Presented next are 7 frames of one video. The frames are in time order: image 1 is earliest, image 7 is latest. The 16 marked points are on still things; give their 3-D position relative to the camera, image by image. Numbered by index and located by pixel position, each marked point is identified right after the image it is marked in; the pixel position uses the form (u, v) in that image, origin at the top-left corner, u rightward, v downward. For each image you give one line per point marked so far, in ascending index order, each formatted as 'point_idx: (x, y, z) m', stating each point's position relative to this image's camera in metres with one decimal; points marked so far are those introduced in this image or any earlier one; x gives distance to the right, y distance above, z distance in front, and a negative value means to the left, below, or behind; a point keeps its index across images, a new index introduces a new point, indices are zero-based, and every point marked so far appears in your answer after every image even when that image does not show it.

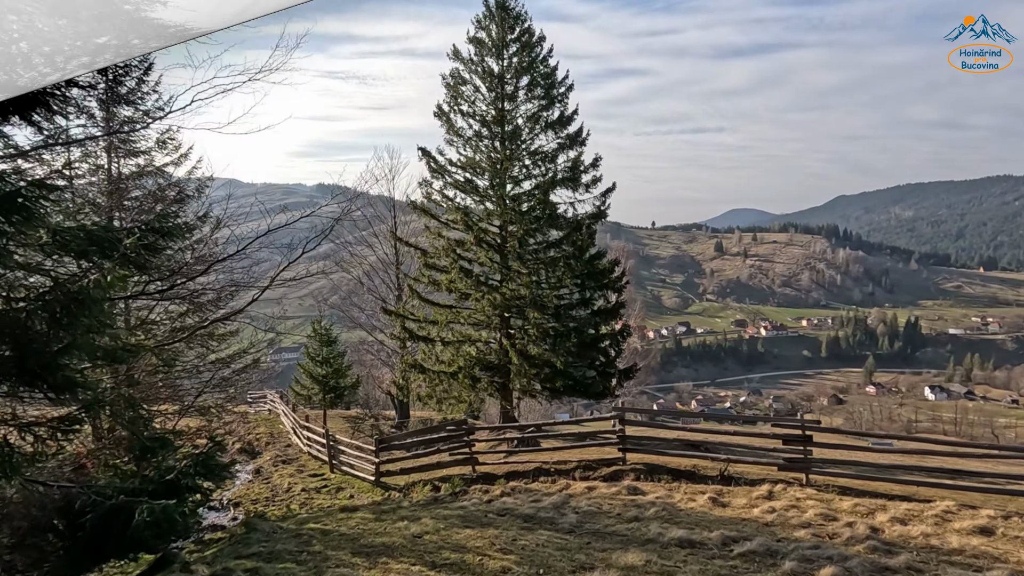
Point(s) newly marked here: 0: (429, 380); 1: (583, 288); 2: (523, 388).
0: (-2.4, -2.6, +15.4) m
1: (+2.0, 0.0, +15.0) m
2: (+0.3, -2.8, +14.8) m
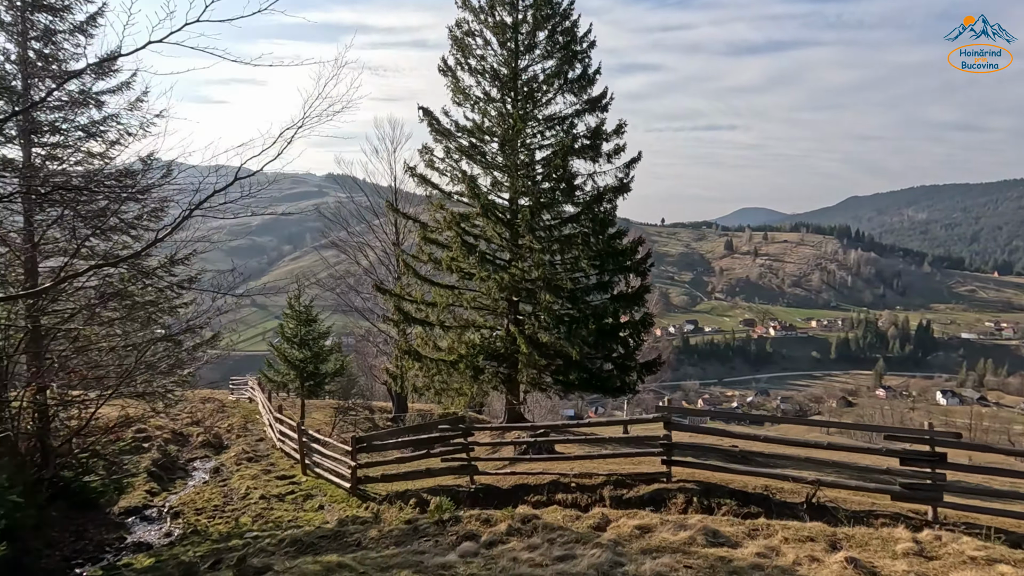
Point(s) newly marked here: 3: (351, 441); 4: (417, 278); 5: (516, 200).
0: (-2.2, -2.1, +13.8) m
1: (+2.3, +0.5, +13.3) m
2: (+0.5, -2.3, +13.2) m
3: (-2.8, -2.7, +9.1) m
4: (-2.4, +0.3, +13.7) m
5: (+0.1, +2.3, +13.7) m
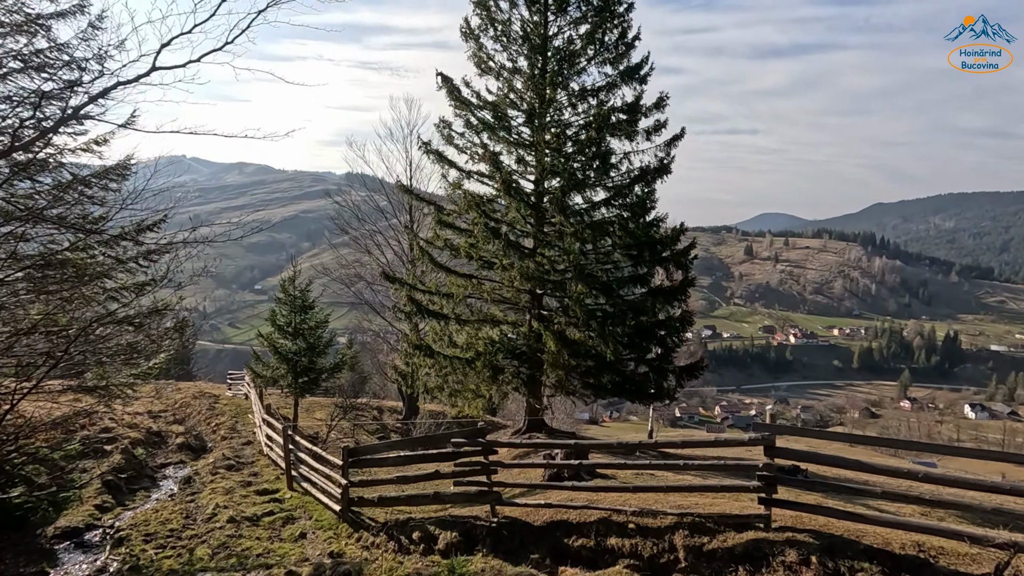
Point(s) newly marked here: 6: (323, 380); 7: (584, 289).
0: (-1.7, -1.8, +12.4) m
1: (+2.8, +0.7, +11.8) m
2: (+1.0, -2.1, +11.7) m
3: (-2.4, -2.4, +7.7) m
4: (-1.8, +0.6, +12.4) m
5: (+0.7, +2.5, +12.2) m
6: (-6.4, -3.0, +17.8) m
7: (+1.6, 0.0, +11.0) m
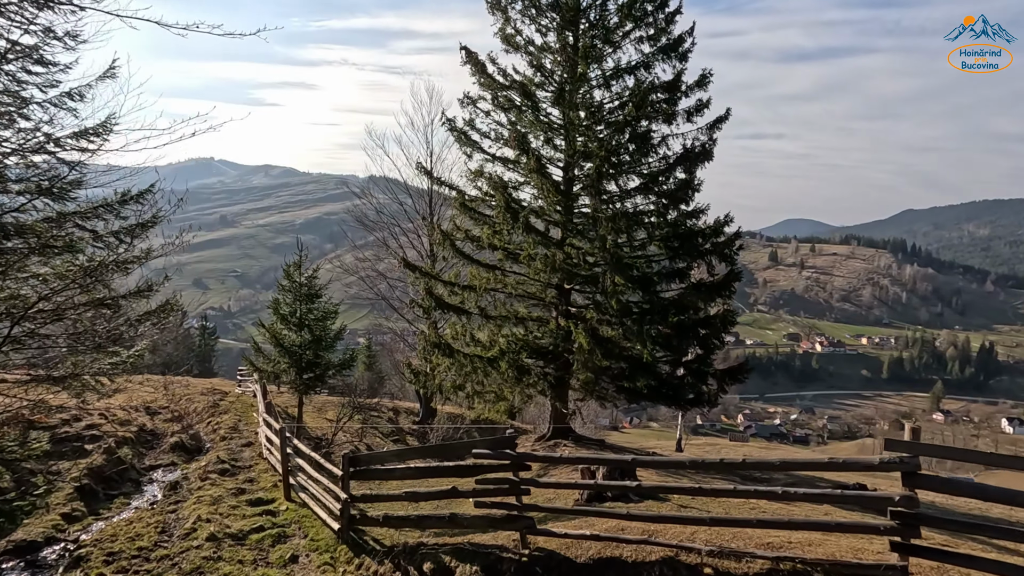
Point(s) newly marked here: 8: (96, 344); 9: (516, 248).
0: (-1.2, -1.7, +11.5) m
1: (+3.4, +0.8, +10.8) m
2: (+1.5, -1.9, +10.7) m
3: (-2.1, -2.2, +6.8) m
4: (-1.2, +0.7, +11.5) m
5: (+1.3, +2.6, +11.3) m
6: (-5.7, -2.8, +17.0) m
7: (+2.1, +0.1, +10.0) m
8: (-4.5, -0.6, +5.8) m
9: (+0.1, +0.8, +11.4) m
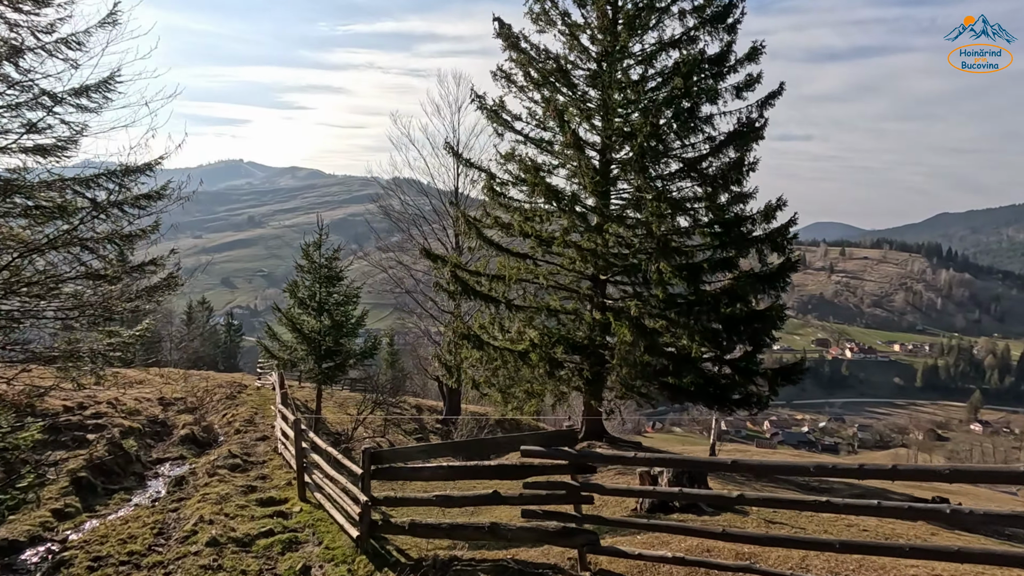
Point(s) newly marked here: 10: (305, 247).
0: (-0.5, -1.5, +10.8) m
1: (+4.0, +0.9, +9.9) m
2: (+2.1, -1.8, +9.9) m
3: (-1.6, -1.9, +6.2) m
4: (-0.6, +0.9, +10.8) m
5: (+2.0, +2.8, +10.5) m
6: (-4.8, -2.6, +16.5) m
7: (+2.6, +0.3, +9.2) m
8: (-4.1, -0.4, +5.3) m
9: (+0.7, +1.0, +10.7) m
10: (-6.1, +1.3, +15.8) m
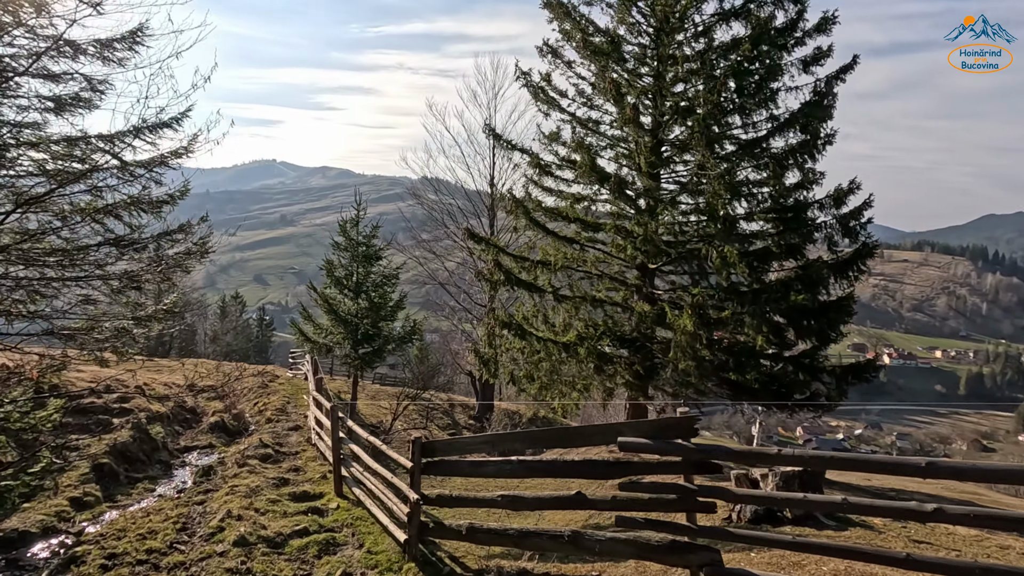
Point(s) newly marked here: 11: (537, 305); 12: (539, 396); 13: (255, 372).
0: (+0.3, -1.3, +10.2) m
1: (+4.8, +1.1, +9.1) m
2: (+2.8, -1.6, +9.2) m
3: (-1.1, -1.7, +5.7) m
4: (+0.3, +1.2, +10.2) m
5: (+2.8, +3.0, +9.8) m
6: (-3.8, -2.3, +16.1) m
7: (+3.4, +0.5, +8.4) m
8: (-3.5, -0.1, +4.8) m
9: (+1.6, +1.3, +10.0) m
10: (-5.0, +1.5, +15.4) m
11: (+0.4, -0.4, +10.4) m
12: (+0.5, -2.2, +10.7) m
13: (-7.9, -2.7, +16.8) m
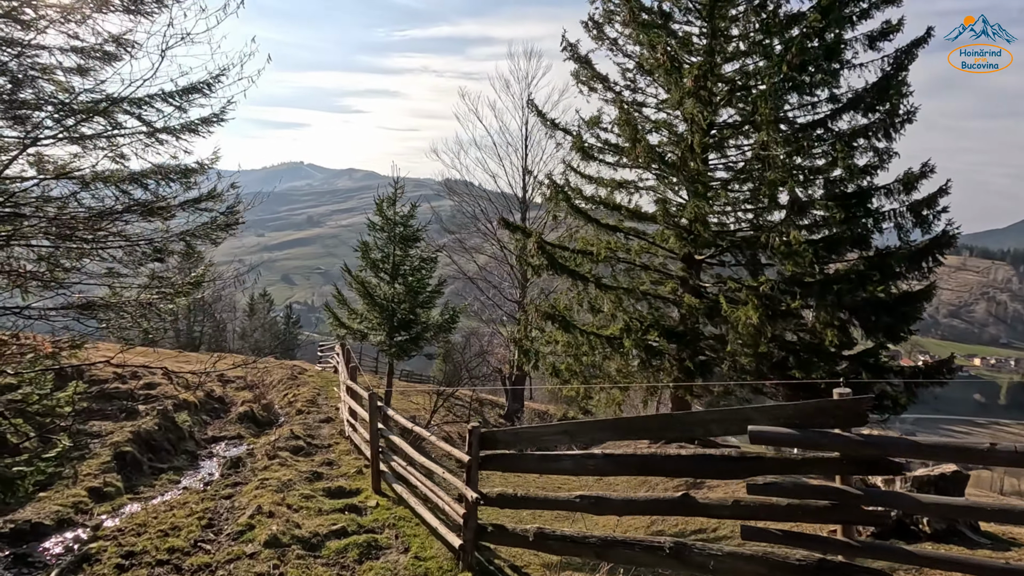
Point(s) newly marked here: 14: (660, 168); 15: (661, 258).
0: (+0.9, -1.1, +9.7) m
1: (+5.4, +1.2, +8.4) m
2: (+3.5, -1.4, +8.6) m
3: (-0.6, -1.5, +5.2) m
4: (+1.0, +1.3, +9.7) m
5: (+3.5, +3.1, +9.2) m
6: (-2.8, -2.1, +15.8) m
7: (+4.0, +0.6, +7.8) m
8: (-3.0, +0.1, +4.5) m
9: (+2.3, +1.4, +9.4) m
10: (-4.1, +1.7, +15.1) m
11: (+1.1, -0.2, +9.9) m
12: (+1.2, -2.0, +10.2) m
13: (-7.0, -2.5, +16.6) m
14: (+2.4, +1.9, +9.0) m
15: (+2.6, +0.5, +9.4) m
